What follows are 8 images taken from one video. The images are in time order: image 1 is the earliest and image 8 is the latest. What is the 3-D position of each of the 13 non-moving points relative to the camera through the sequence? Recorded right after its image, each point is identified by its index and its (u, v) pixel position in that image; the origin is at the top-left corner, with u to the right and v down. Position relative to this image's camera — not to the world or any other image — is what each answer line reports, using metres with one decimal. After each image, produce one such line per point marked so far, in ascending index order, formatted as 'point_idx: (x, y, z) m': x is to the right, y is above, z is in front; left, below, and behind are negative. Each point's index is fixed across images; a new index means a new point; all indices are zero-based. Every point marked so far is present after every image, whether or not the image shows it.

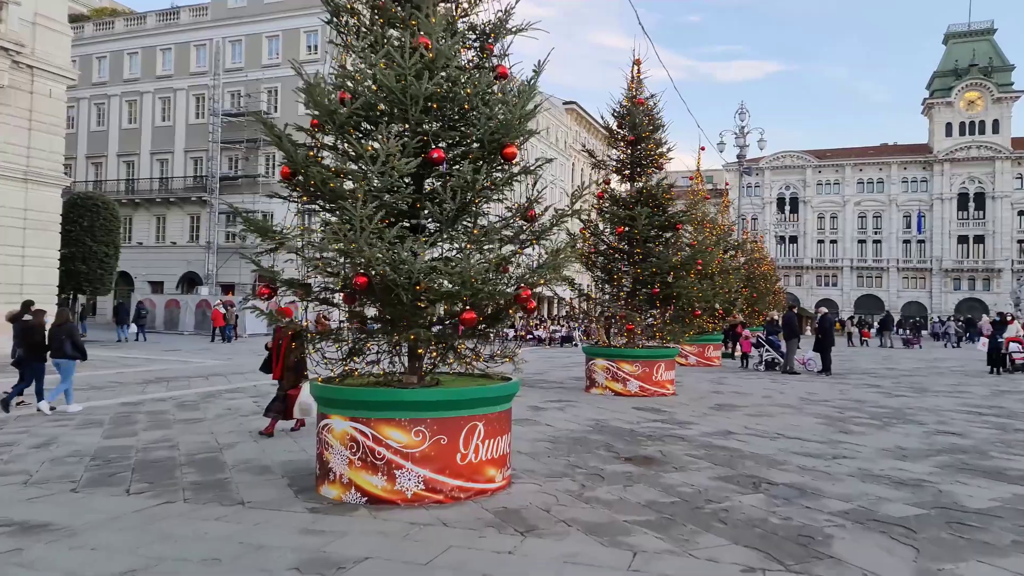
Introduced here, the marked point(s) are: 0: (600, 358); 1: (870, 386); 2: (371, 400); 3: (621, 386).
0: (+1.4, -1.1, +11.4) m
1: (+6.7, -1.8, +13.2) m
2: (-0.9, -0.7, +4.6) m
3: (+1.7, -1.6, +11.2) m
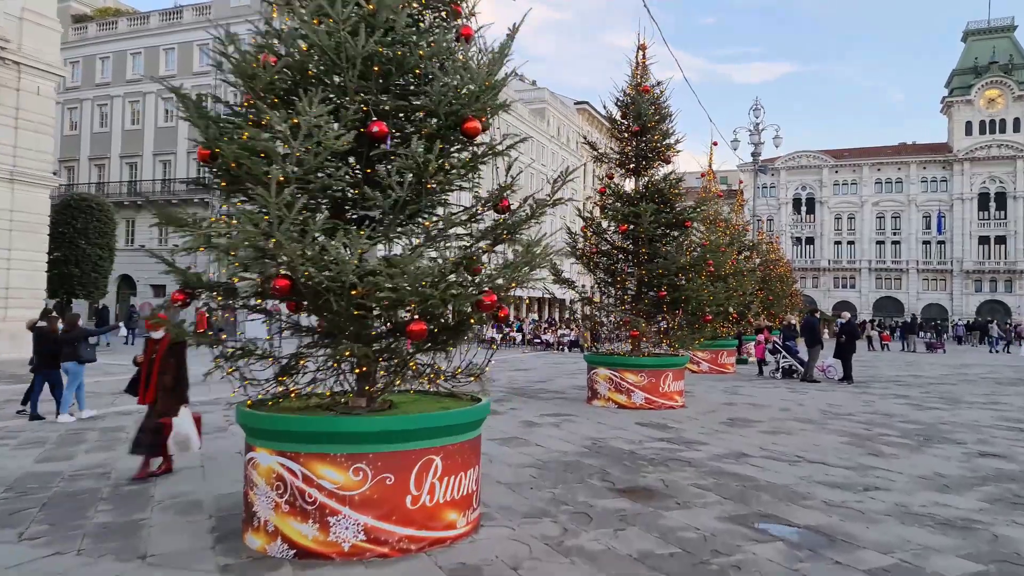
0: (+1.3, -1.2, +10.5) m
1: (+6.7, -1.9, +12.3) m
2: (-1.1, -0.8, +3.7) m
3: (+1.6, -1.6, +10.3) m
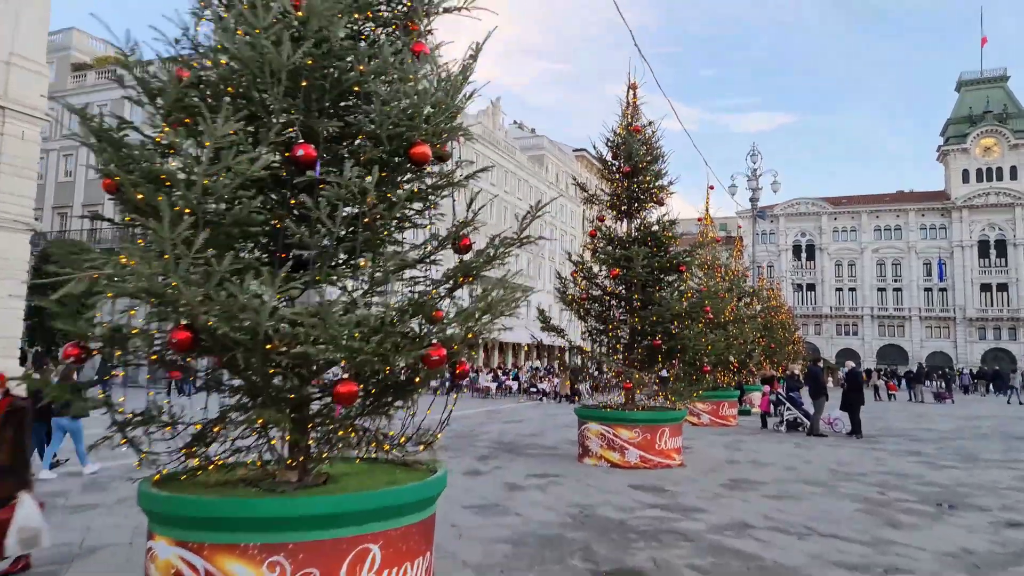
0: (+1.1, -1.9, +9.8) m
1: (+6.5, -2.7, +11.5) m
2: (-1.3, -1.0, +3.1) m
3: (+1.4, -2.3, +9.6) m
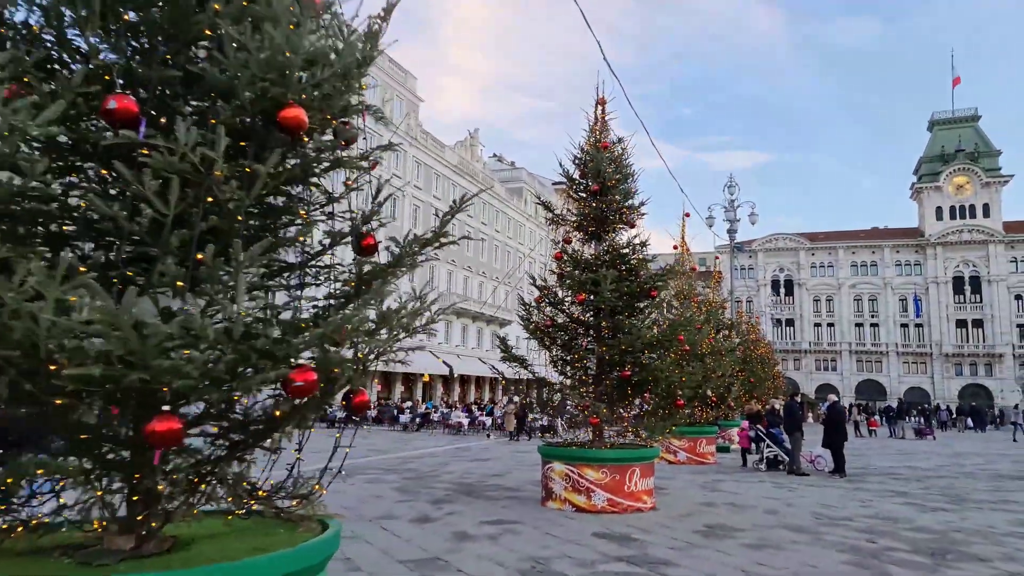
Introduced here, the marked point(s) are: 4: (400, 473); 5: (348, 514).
0: (+0.6, -2.2, +9.0) m
1: (+5.9, -3.2, +10.7) m
2: (-1.7, -1.0, +2.2) m
3: (+0.9, -2.6, +8.7) m
4: (-2.2, -3.5, +13.4) m
5: (-2.0, -2.8, +8.6) m
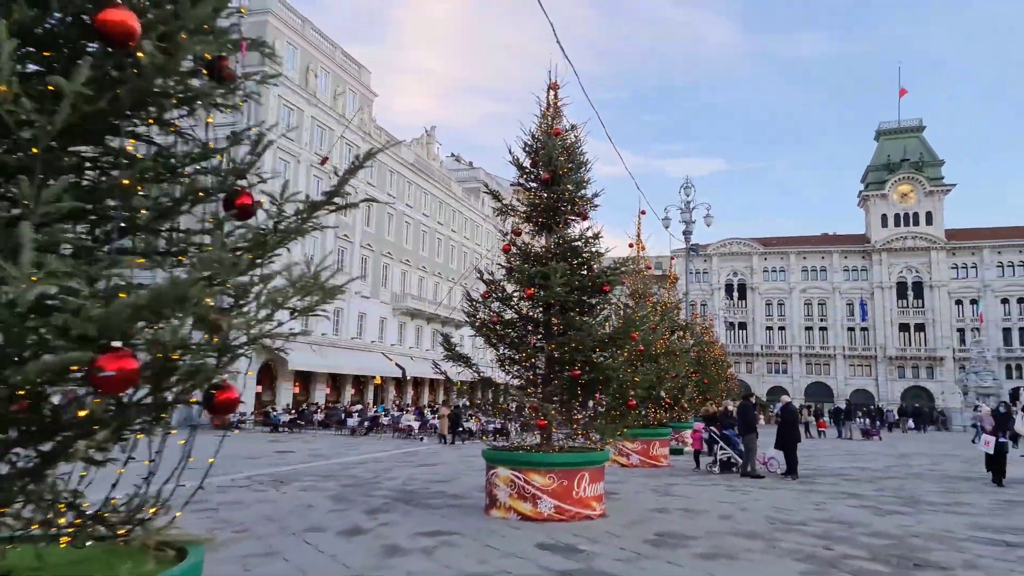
0: (-0.1, -2.1, +8.4) m
1: (+5.1, -3.1, +10.5) m
2: (-2.0, -0.9, +1.5) m
3: (+0.2, -2.5, +8.2) m
4: (-3.1, -3.5, +12.7) m
5: (-2.7, -2.7, +7.9) m
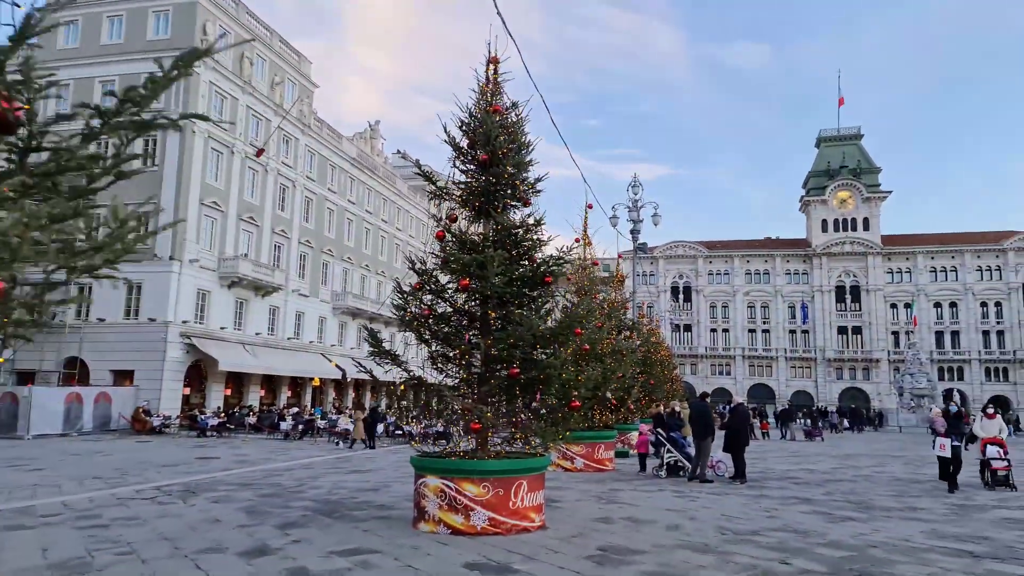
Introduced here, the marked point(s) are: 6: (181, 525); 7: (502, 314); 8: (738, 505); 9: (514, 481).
0: (-0.9, -2.0, +7.6) m
1: (+4.1, -3.1, +10.0) m
2: (-2.2, -0.7, +0.6) m
3: (-0.6, -2.4, +7.4) m
4: (-4.2, -3.3, +11.6) m
5: (-3.4, -2.6, +6.9) m
6: (-3.9, -2.8, +8.3) m
7: (-0.1, -0.3, +8.1) m
8: (+3.1, -3.0, +9.5) m
9: (0.0, -2.1, +7.5) m
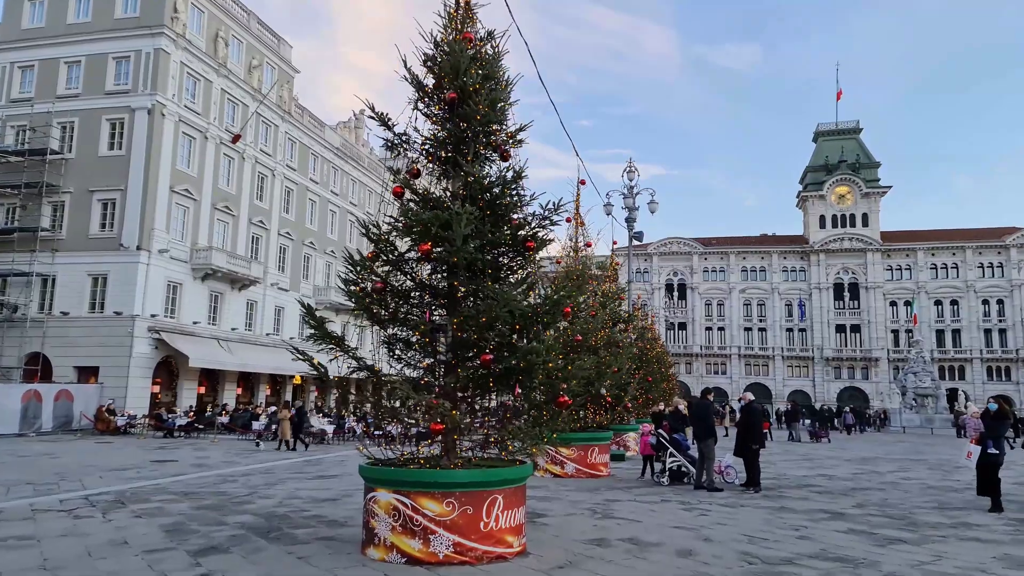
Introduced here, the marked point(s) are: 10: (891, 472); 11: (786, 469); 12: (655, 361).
0: (-1.1, -1.7, +6.1) m
1: (+3.9, -2.8, +8.5) m
2: (-2.4, -0.4, -1.0) m
3: (-0.8, -2.1, +5.8) m
4: (-4.5, -3.0, +10.0) m
5: (-3.6, -2.3, +5.3) m
6: (-4.2, -2.5, +6.8) m
7: (-0.4, 0.0, +6.6) m
8: (+2.8, -2.7, +8.0) m
9: (-0.2, -1.8, +6.0) m
10: (+7.6, -3.7, +14.0) m
11: (+5.5, -3.7, +14.2) m
12: (+4.1, -2.0, +19.6) m
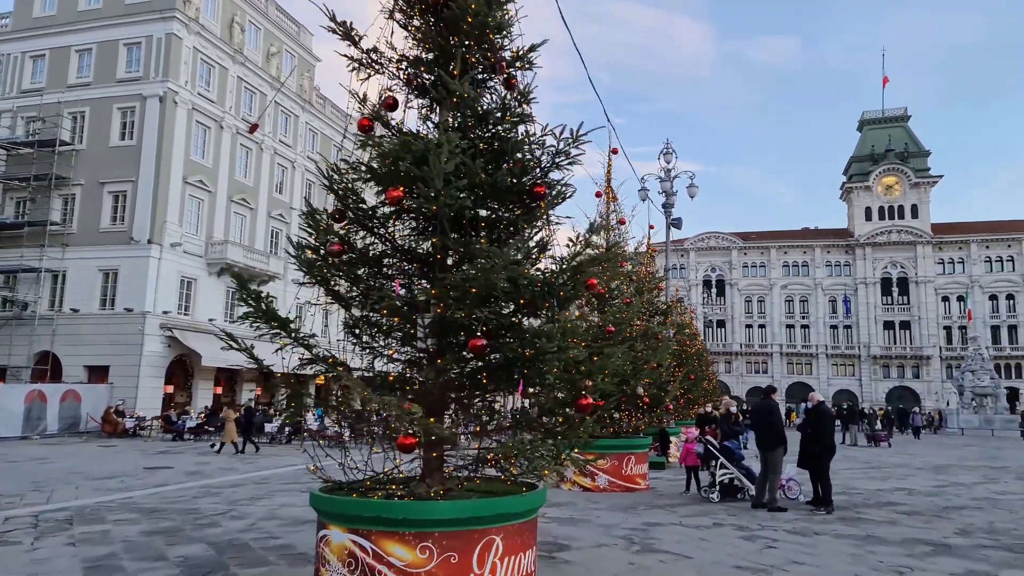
0: (-1.1, -1.5, +4.4) m
1: (+4.0, -2.5, +6.6) m
2: (-2.7, -0.2, -2.5) m
3: (-0.8, -1.9, +4.2) m
4: (-4.2, -2.8, +8.5) m
5: (-3.6, -2.0, +3.8) m
6: (-4.1, -2.3, +5.2) m
7: (-0.3, +0.2, +4.9) m
8: (+2.9, -2.4, +6.1) m
9: (-0.2, -1.5, +4.3) m
10: (+8.0, -3.4, +12.0) m
11: (+5.9, -3.4, +12.2) m
12: (+4.7, -1.7, +17.7) m
